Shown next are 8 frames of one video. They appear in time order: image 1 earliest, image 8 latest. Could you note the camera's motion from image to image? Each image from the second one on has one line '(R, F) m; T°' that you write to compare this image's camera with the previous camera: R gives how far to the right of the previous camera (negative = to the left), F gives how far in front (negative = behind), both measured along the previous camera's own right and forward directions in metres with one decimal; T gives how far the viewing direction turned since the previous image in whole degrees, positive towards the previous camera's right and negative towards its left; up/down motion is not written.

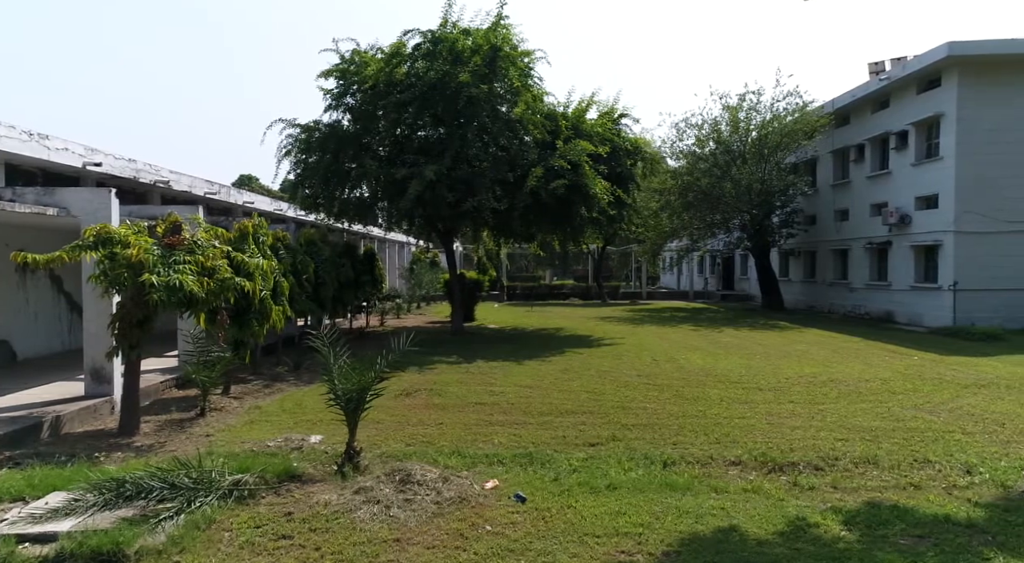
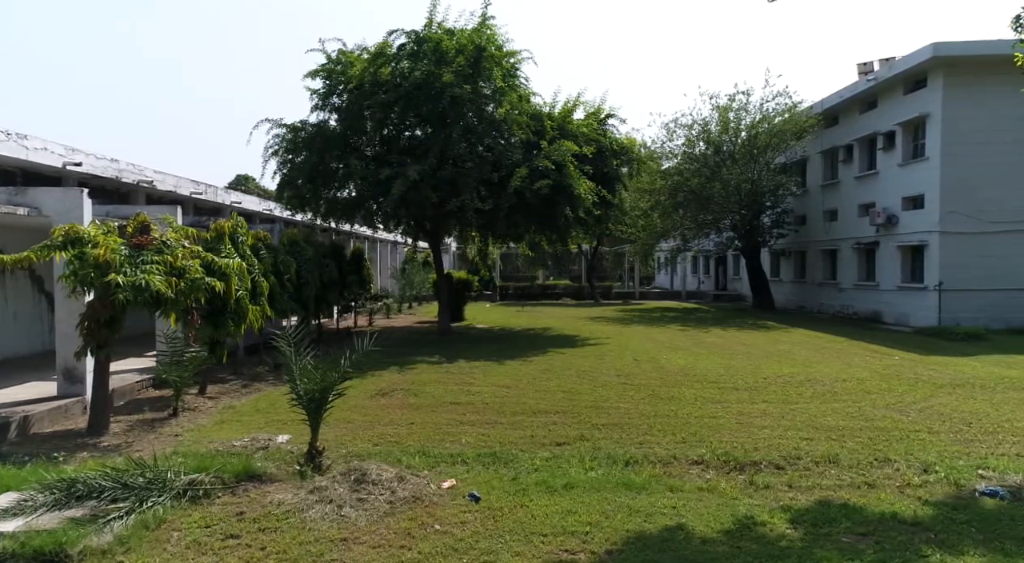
(+0.2, 0.0) m; 0°
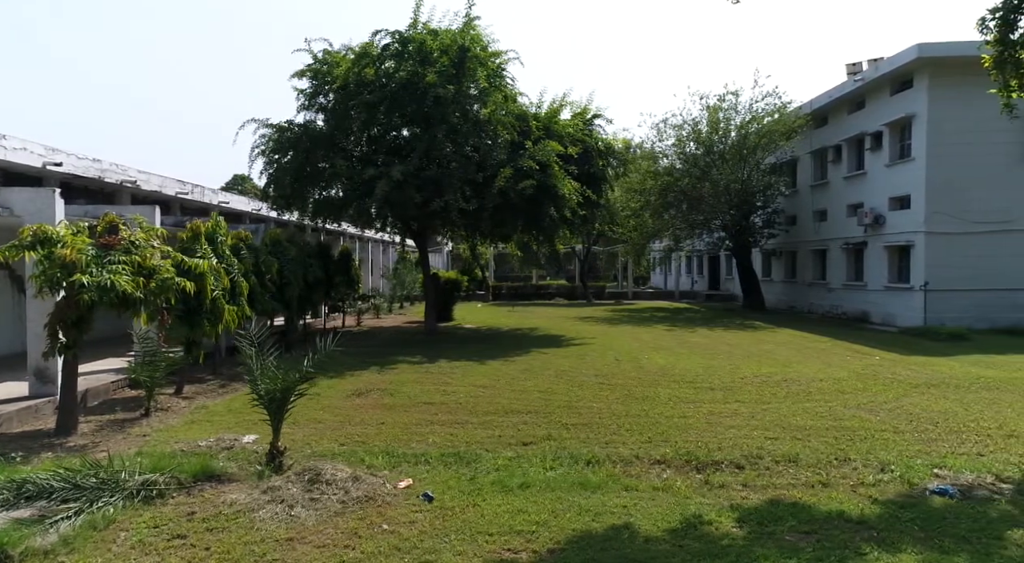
(+0.3, 0.0) m; 0°
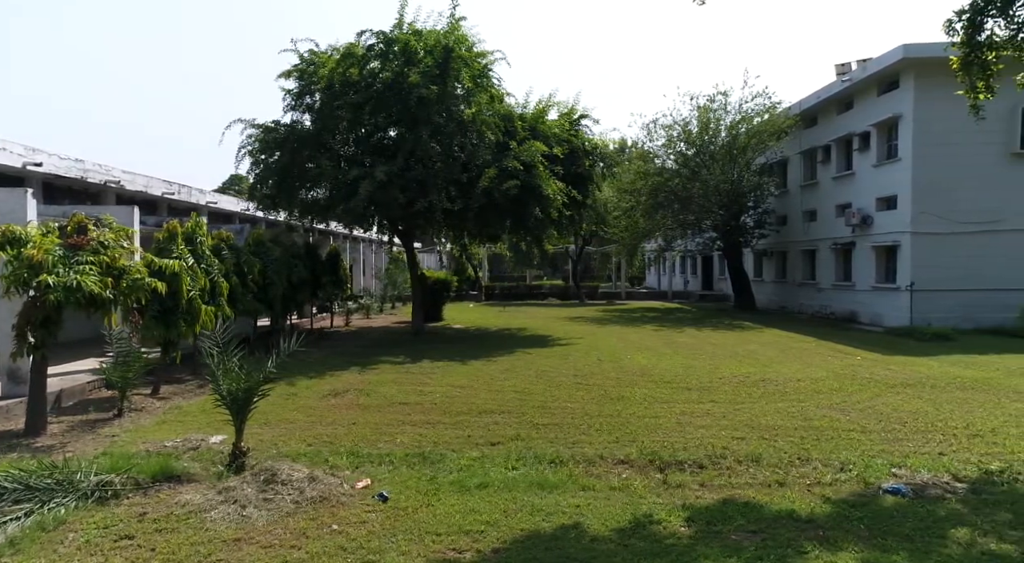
(+0.3, 0.0) m; 0°
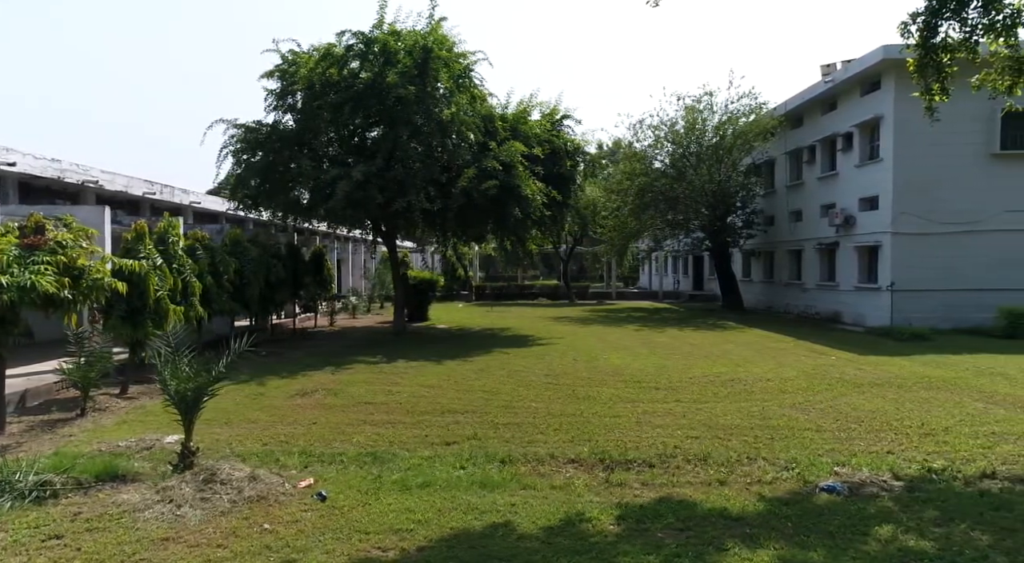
(+0.3, 0.0) m; 0°
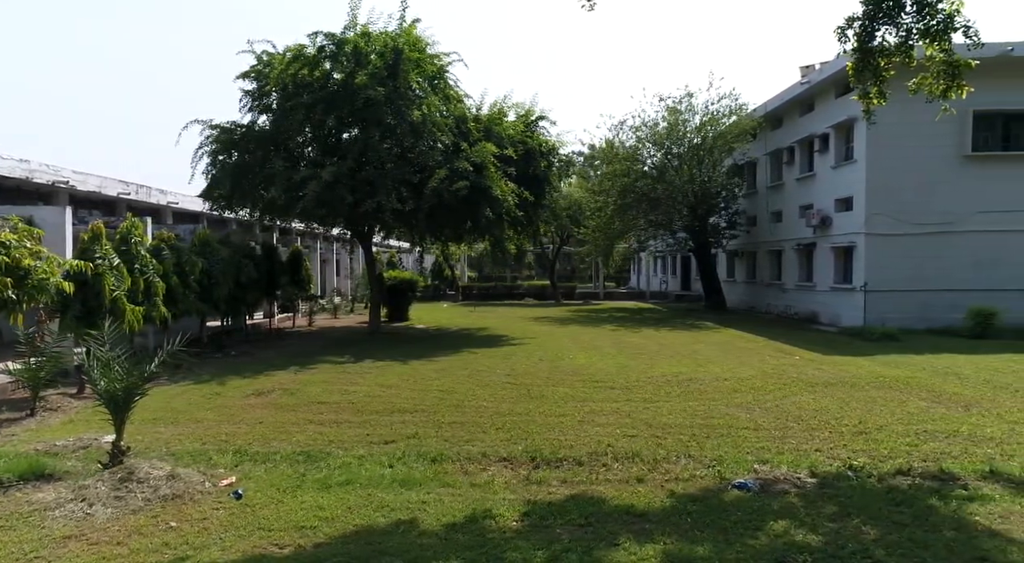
(+0.5, -0.1) m; 0°
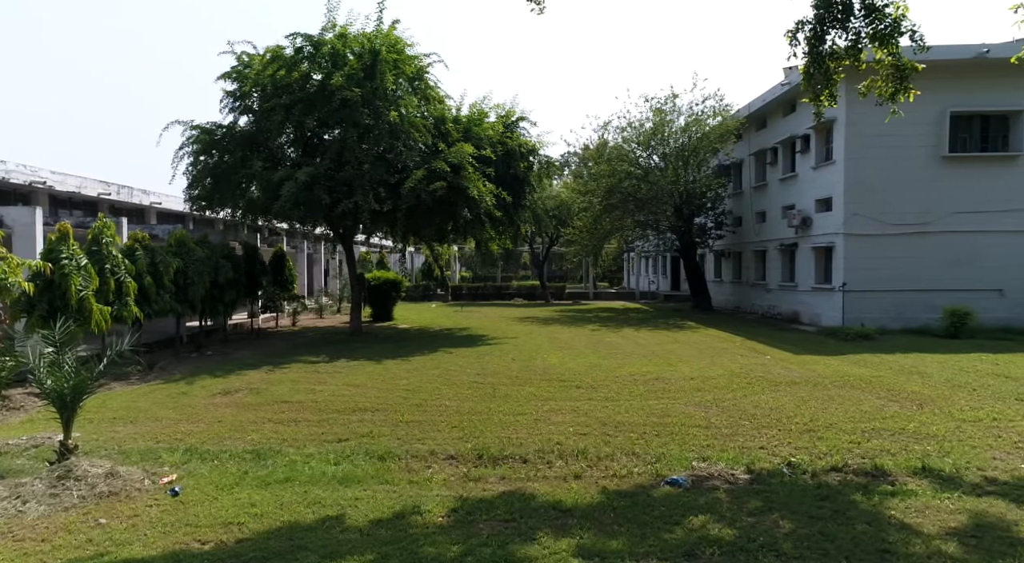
(+0.4, -0.1) m; 0°
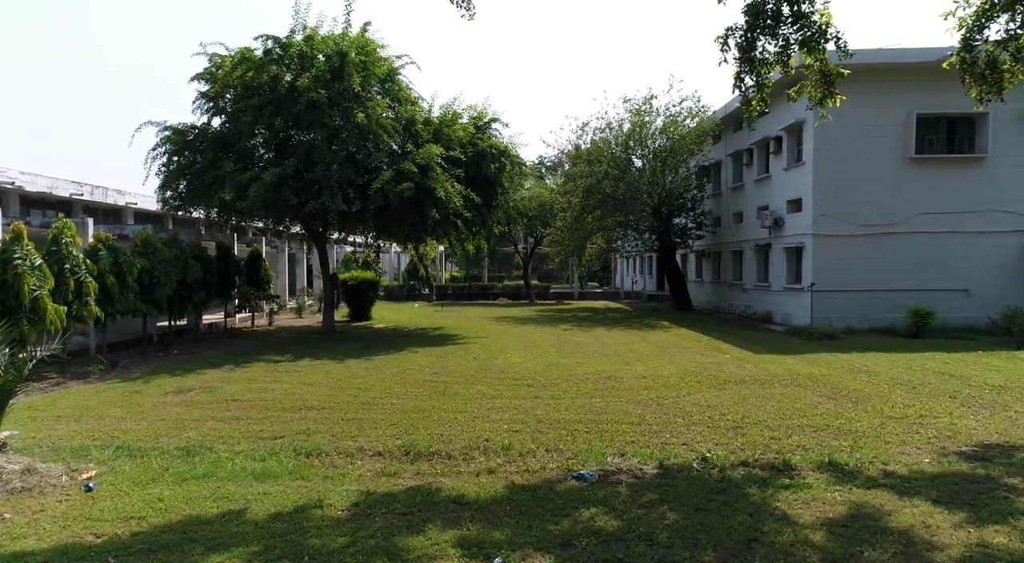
(+0.5, -0.1) m; +1°
